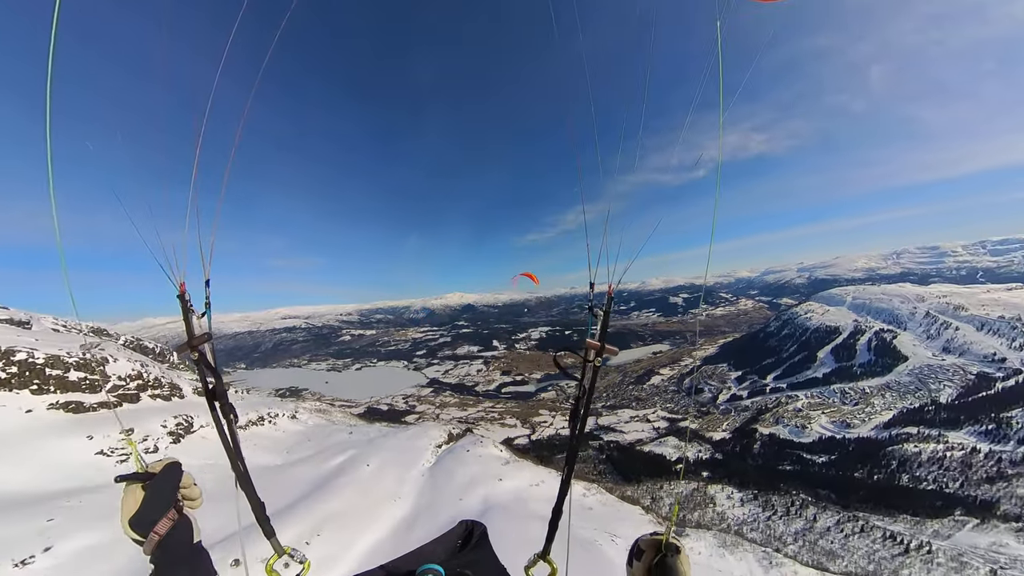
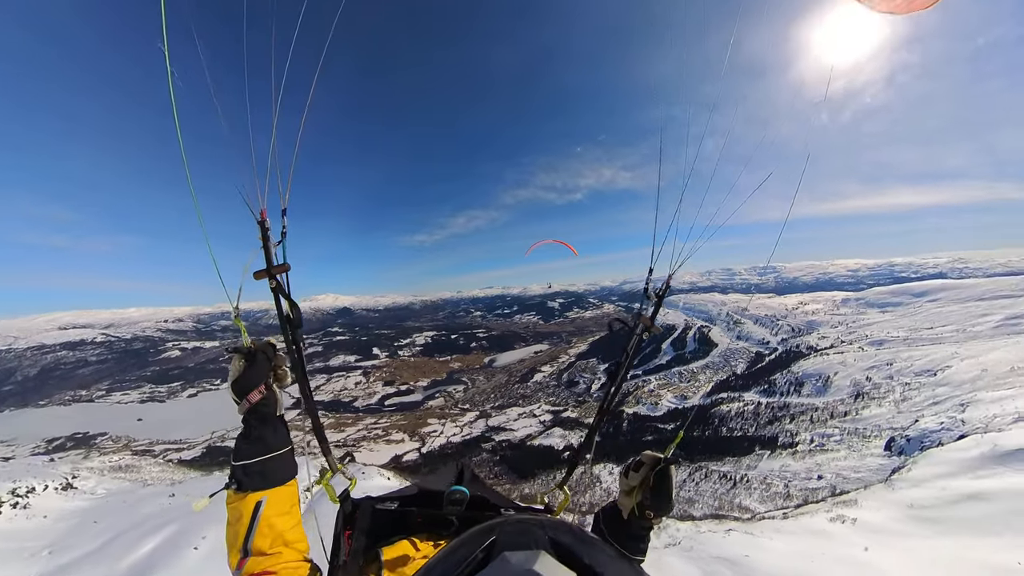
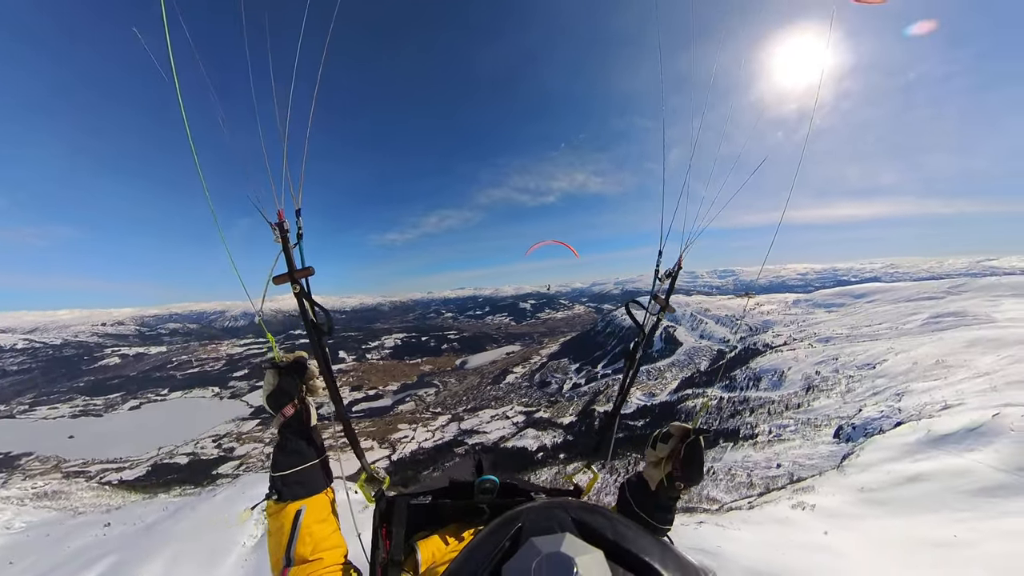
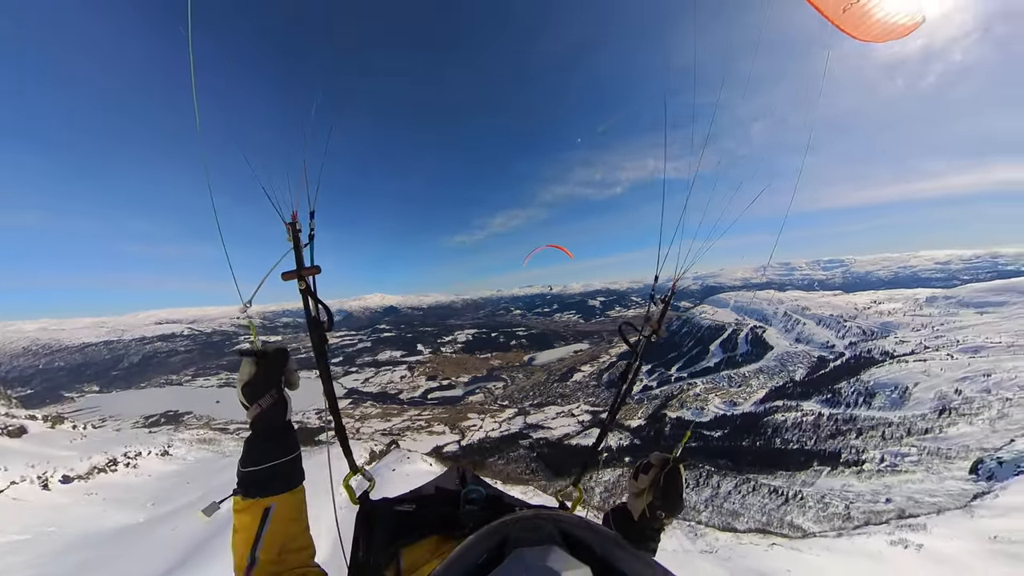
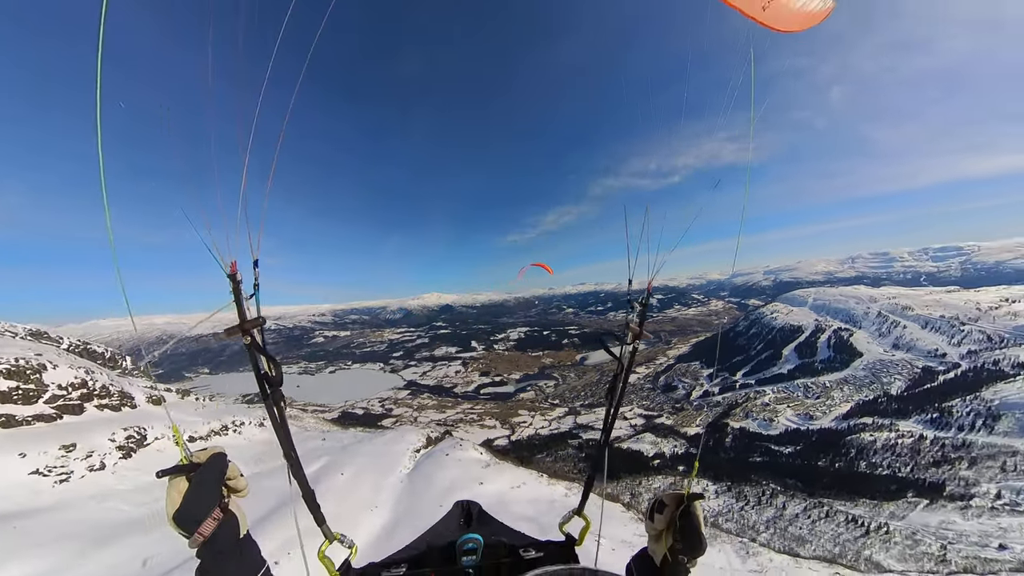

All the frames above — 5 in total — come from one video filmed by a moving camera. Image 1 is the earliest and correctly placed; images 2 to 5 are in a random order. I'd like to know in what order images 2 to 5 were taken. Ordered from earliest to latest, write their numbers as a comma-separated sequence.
5, 4, 2, 3
